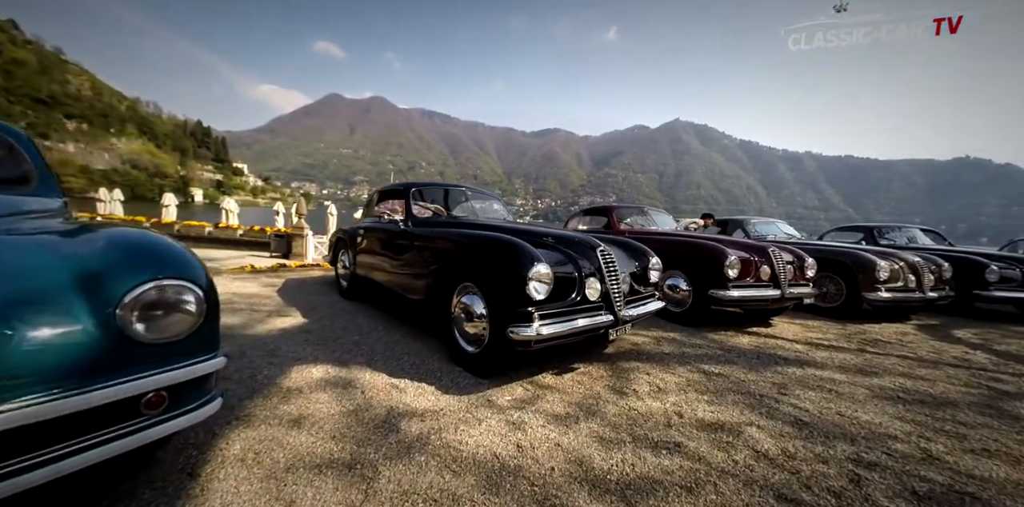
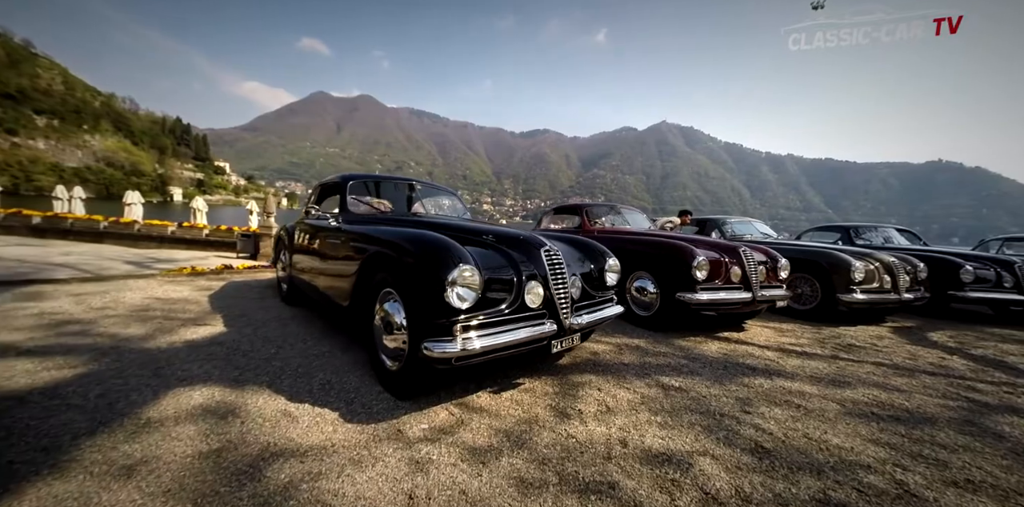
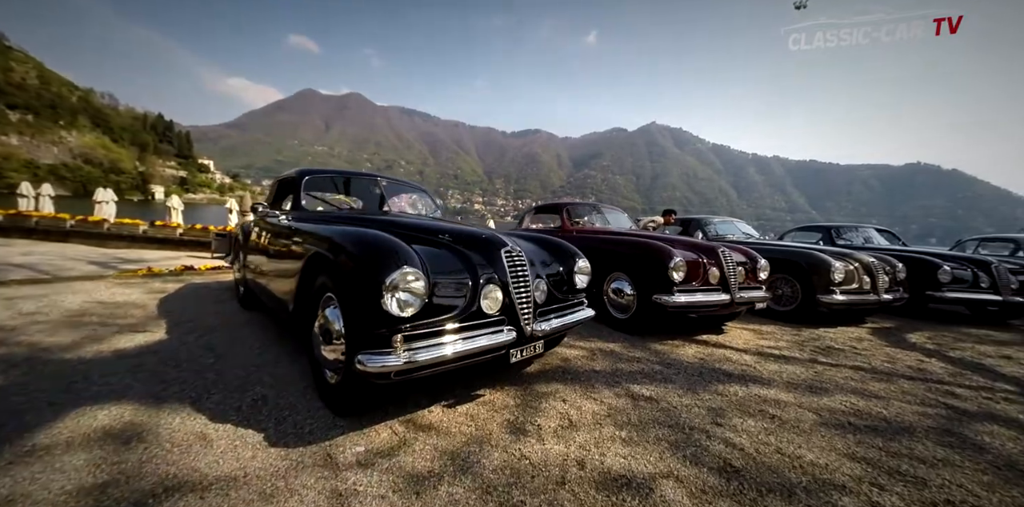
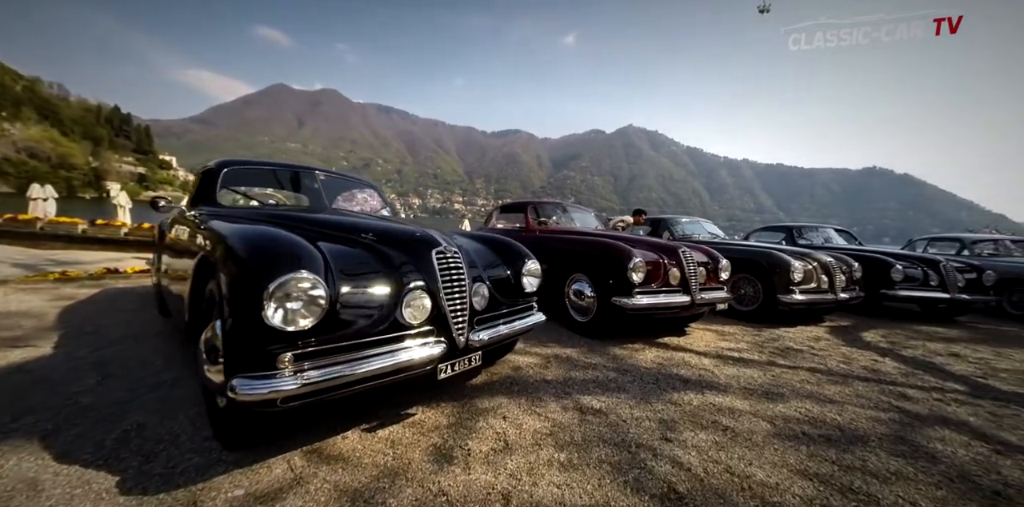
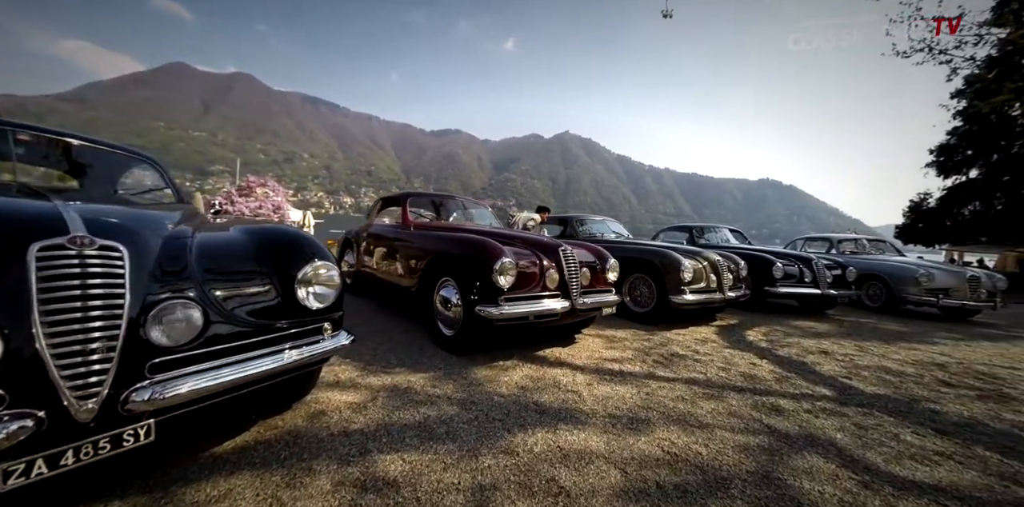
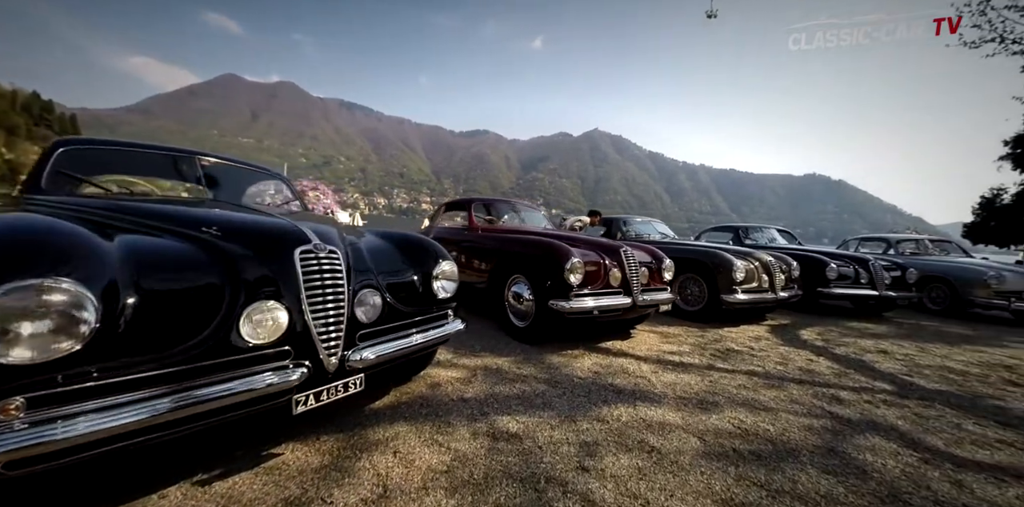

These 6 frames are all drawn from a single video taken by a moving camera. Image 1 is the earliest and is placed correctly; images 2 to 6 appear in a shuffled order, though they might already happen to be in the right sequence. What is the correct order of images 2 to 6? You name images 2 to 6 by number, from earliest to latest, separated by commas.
2, 3, 4, 6, 5
